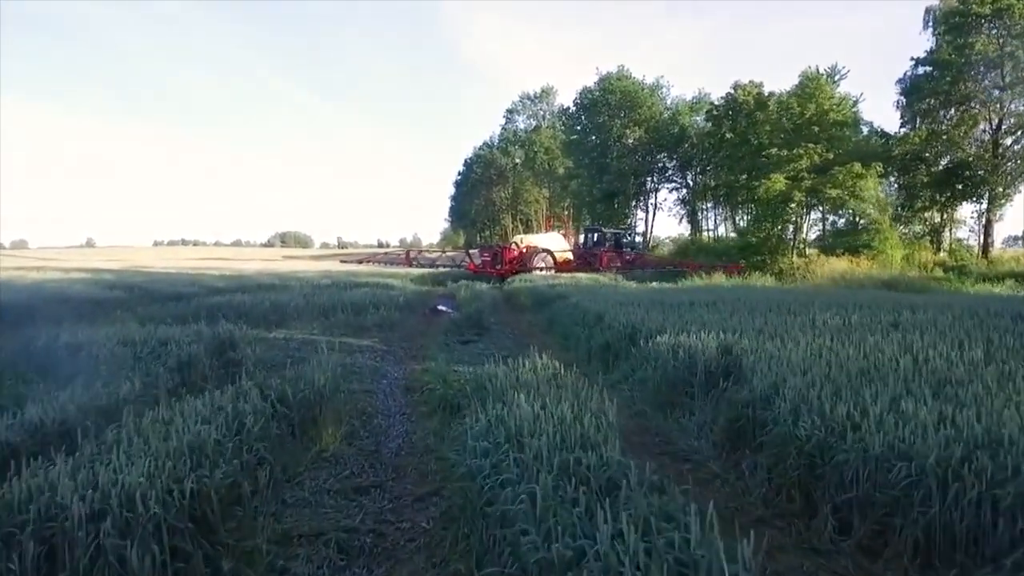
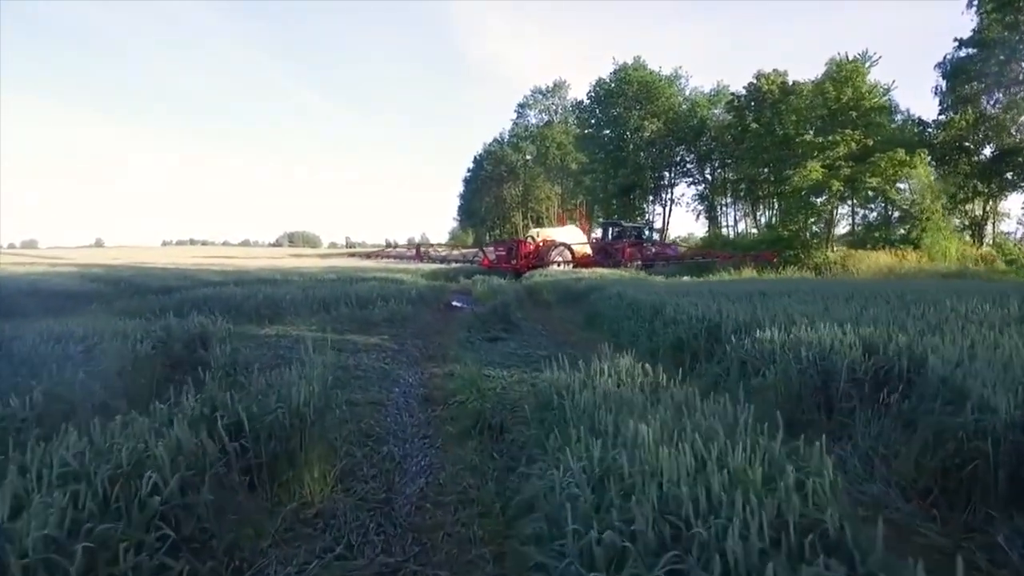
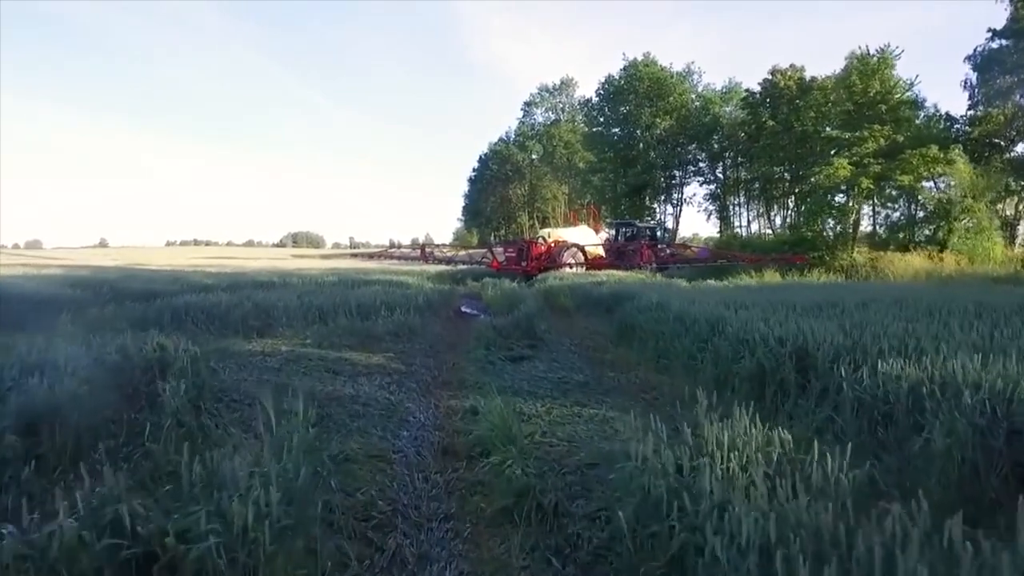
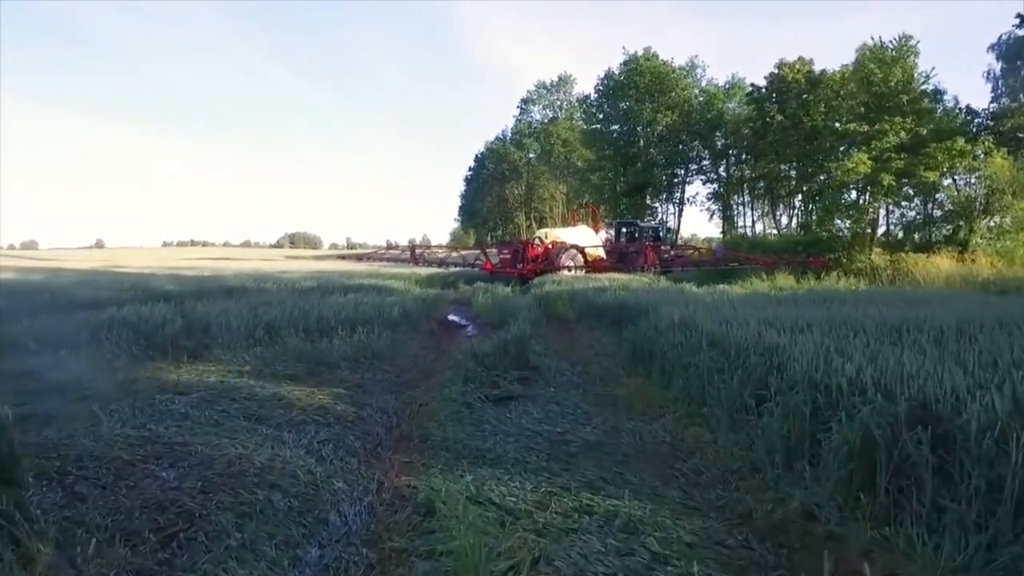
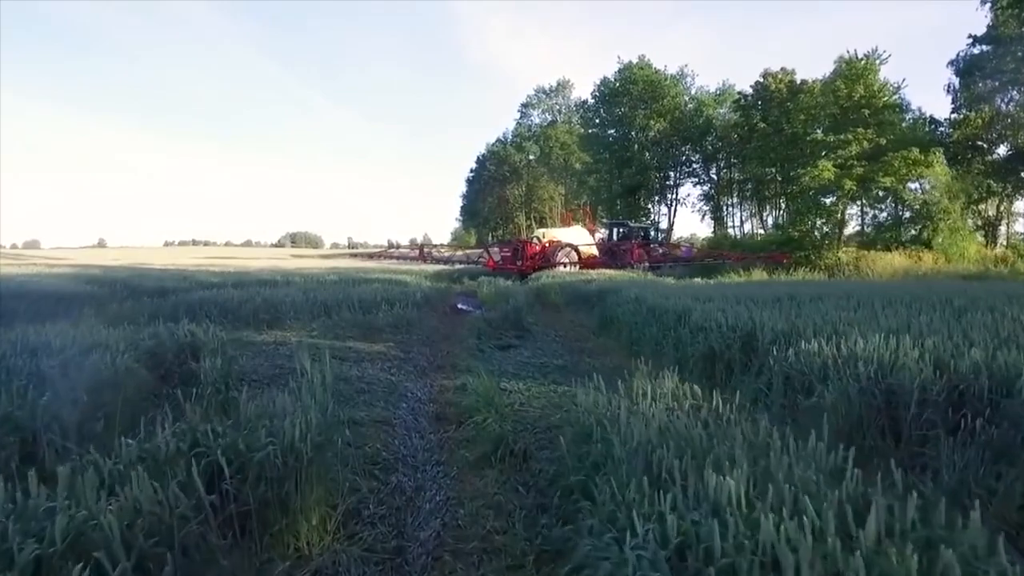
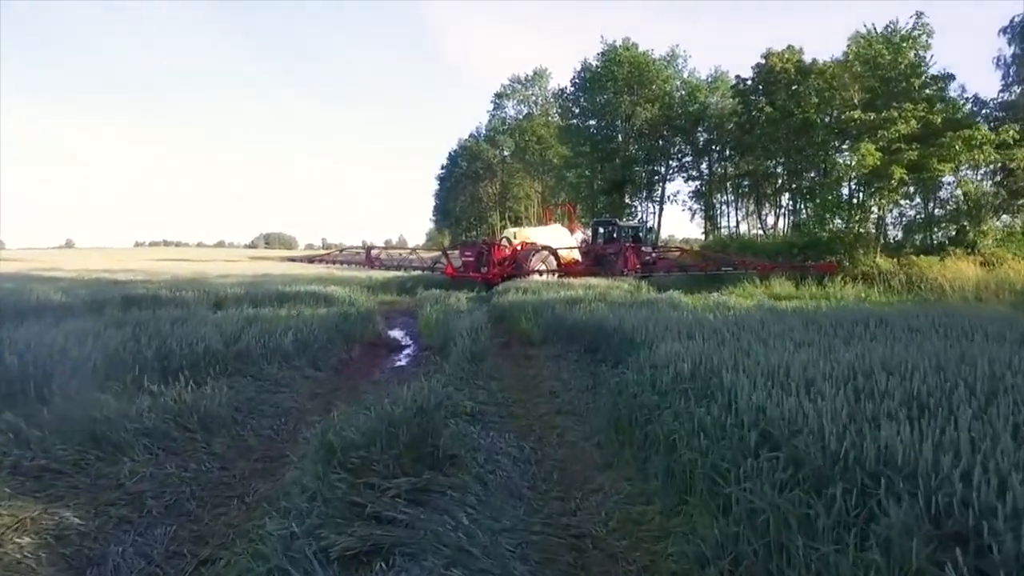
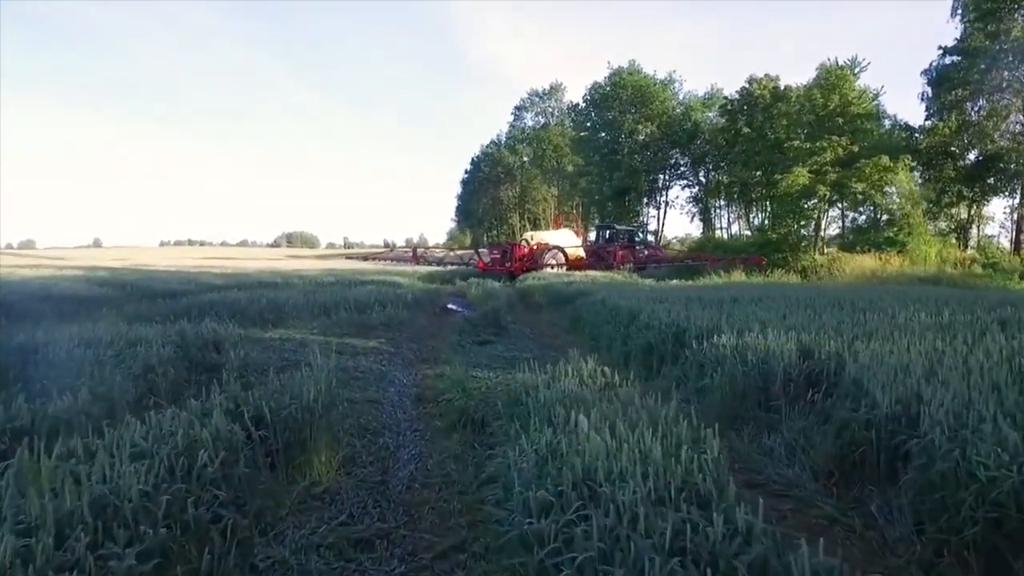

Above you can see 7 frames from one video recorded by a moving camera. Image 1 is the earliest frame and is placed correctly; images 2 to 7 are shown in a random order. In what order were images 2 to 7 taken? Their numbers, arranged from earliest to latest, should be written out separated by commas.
7, 2, 5, 3, 4, 6
